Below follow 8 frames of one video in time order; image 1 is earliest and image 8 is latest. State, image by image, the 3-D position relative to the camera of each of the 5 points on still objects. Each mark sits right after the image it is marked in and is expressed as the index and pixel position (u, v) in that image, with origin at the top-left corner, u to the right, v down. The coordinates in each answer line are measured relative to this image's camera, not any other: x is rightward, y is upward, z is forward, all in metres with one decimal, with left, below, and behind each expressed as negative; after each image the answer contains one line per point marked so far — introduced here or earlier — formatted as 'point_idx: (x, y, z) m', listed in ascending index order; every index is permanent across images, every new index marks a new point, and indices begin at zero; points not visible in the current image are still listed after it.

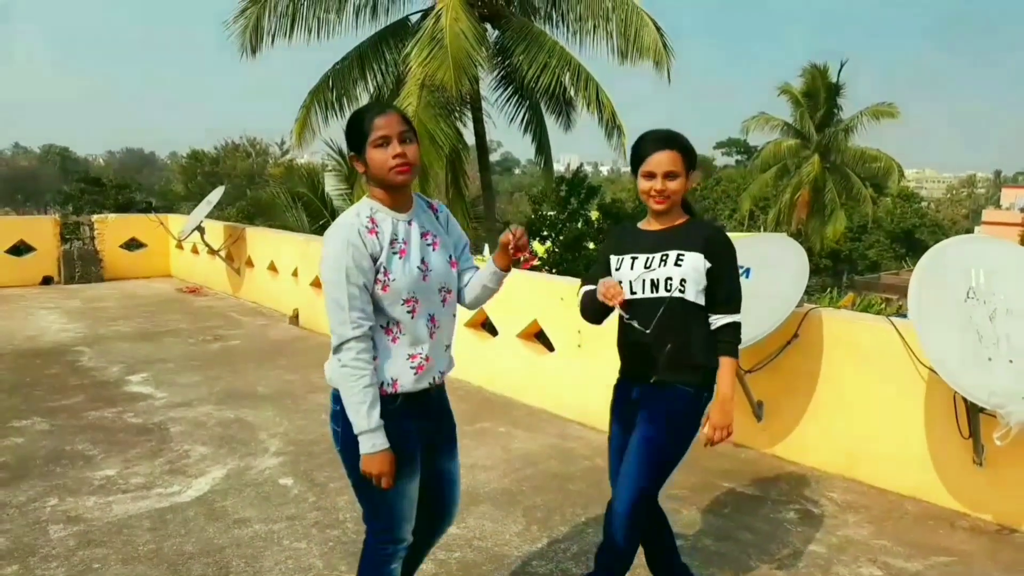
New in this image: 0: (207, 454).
0: (-1.7, -0.9, +4.0) m
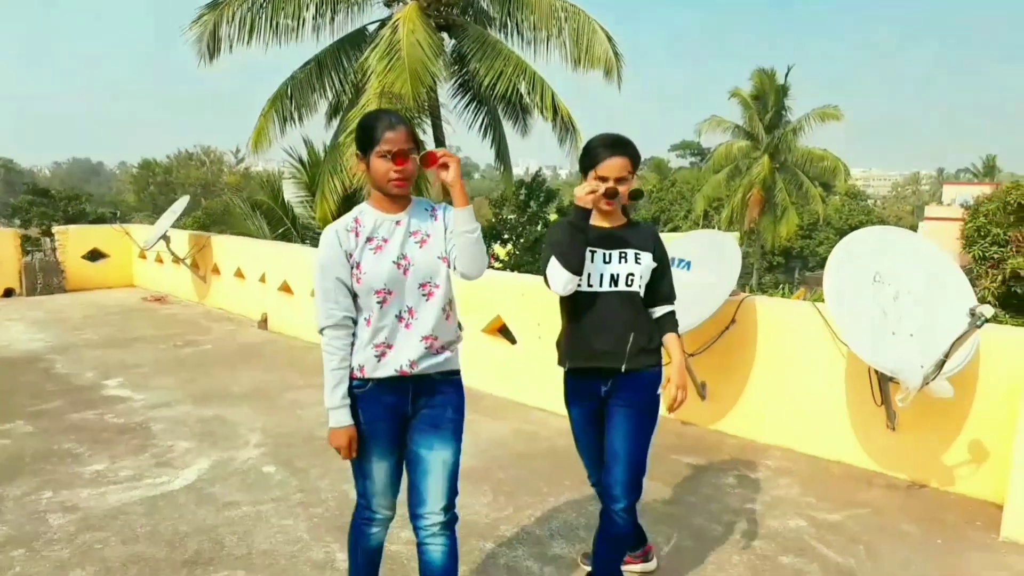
0: (-1.9, -0.9, +4.3) m
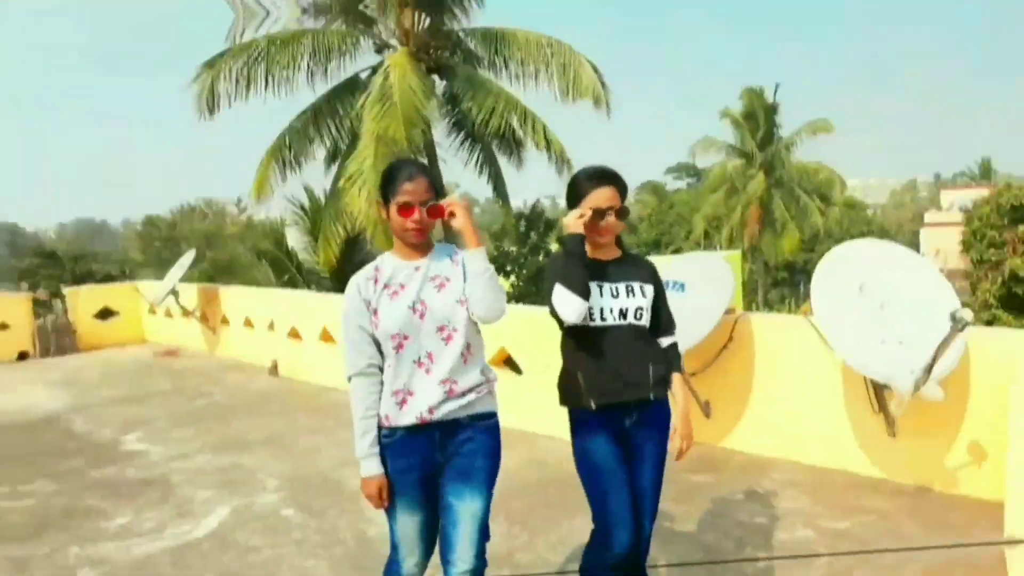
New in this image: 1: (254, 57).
0: (-1.8, -1.3, +4.4) m
1: (-3.4, +3.1, +9.6) m
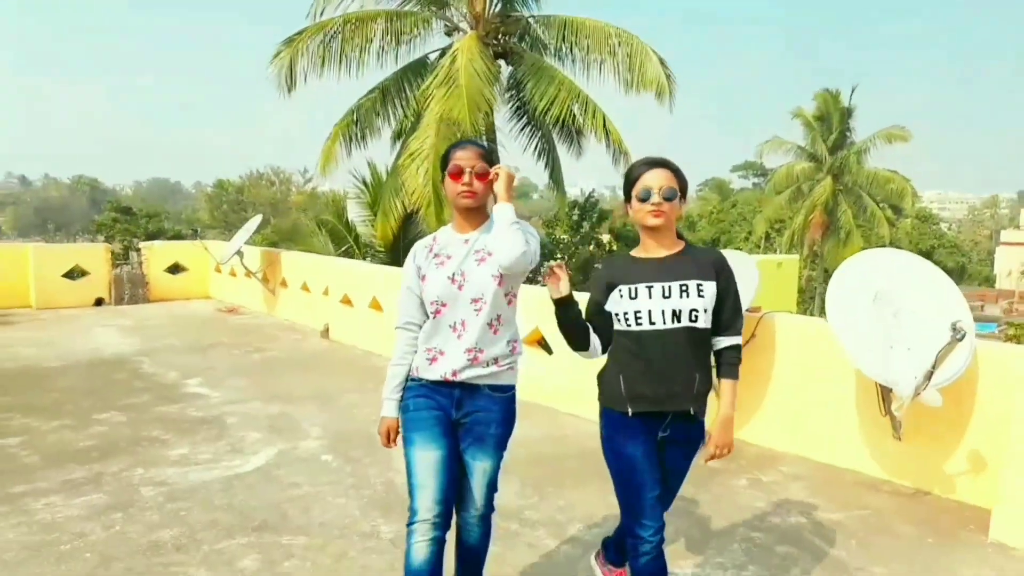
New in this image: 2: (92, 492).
0: (-1.7, -1.0, +4.8) m
1: (-2.5, +3.6, +10.0) m
2: (-2.3, -1.1, +4.0) m
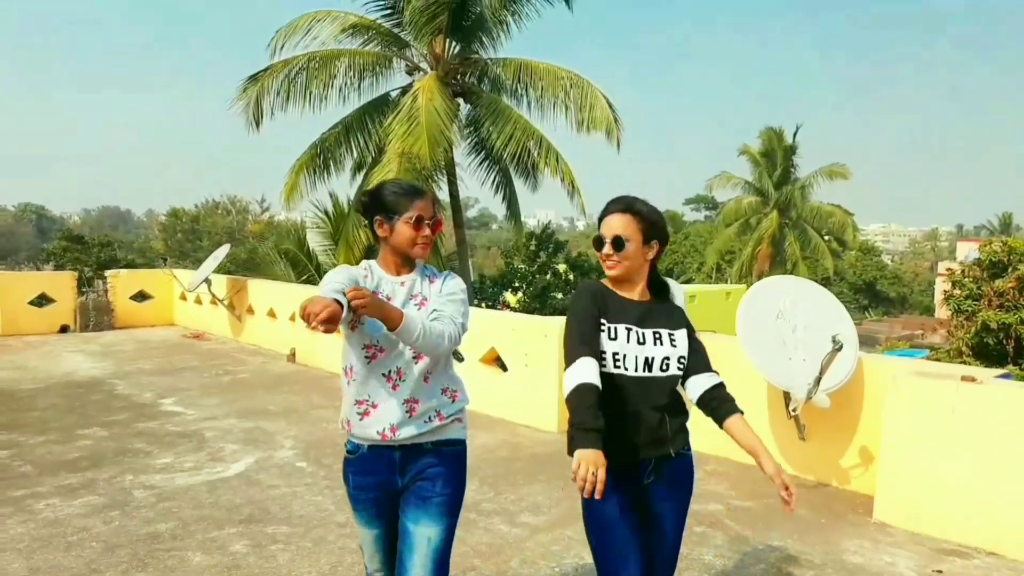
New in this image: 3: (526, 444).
0: (-2.0, -1.2, +5.2) m
1: (-3.2, +3.2, +10.6) m
2: (-2.5, -1.2, +4.4) m
3: (+0.1, -1.2, +5.4) m
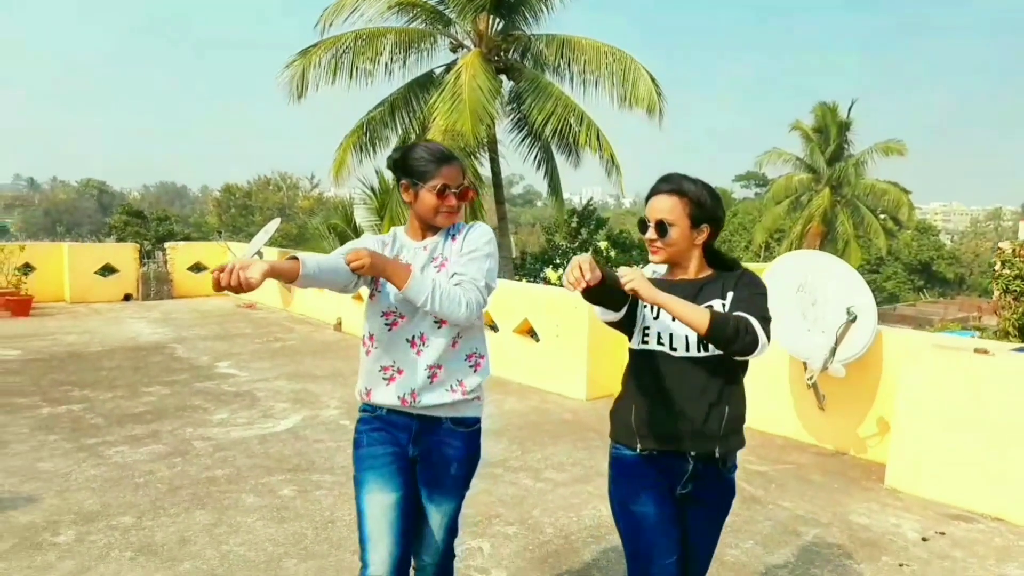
0: (-1.7, -0.9, +5.6) m
1: (-2.6, +3.6, +10.9) m
2: (-2.4, -1.0, +4.8) m
3: (+0.3, -1.0, +5.7) m
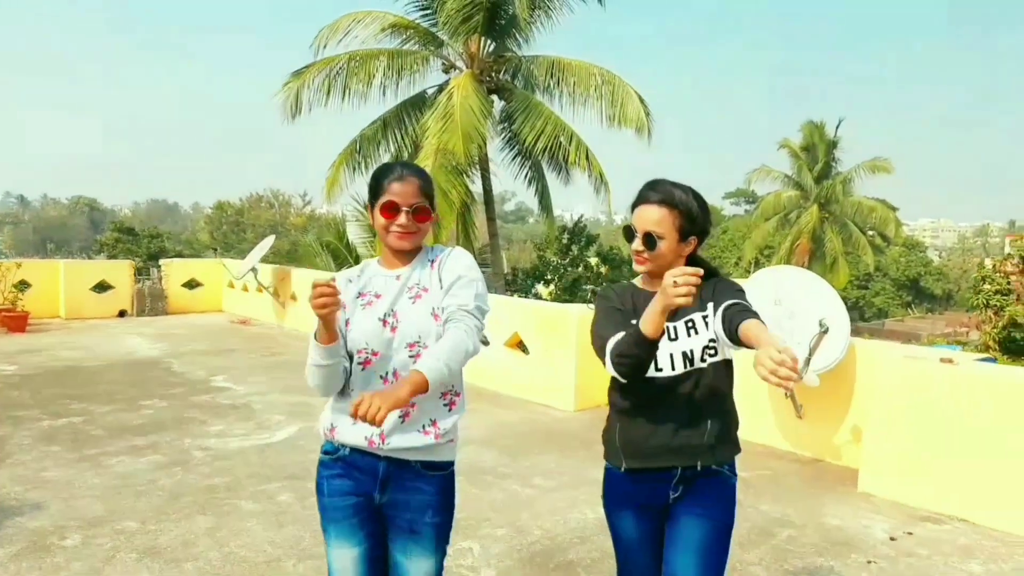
0: (-1.8, -1.0, +5.8) m
1: (-2.7, +3.3, +11.2) m
2: (-2.4, -1.1, +4.9) m
3: (+0.3, -1.1, +5.9) m
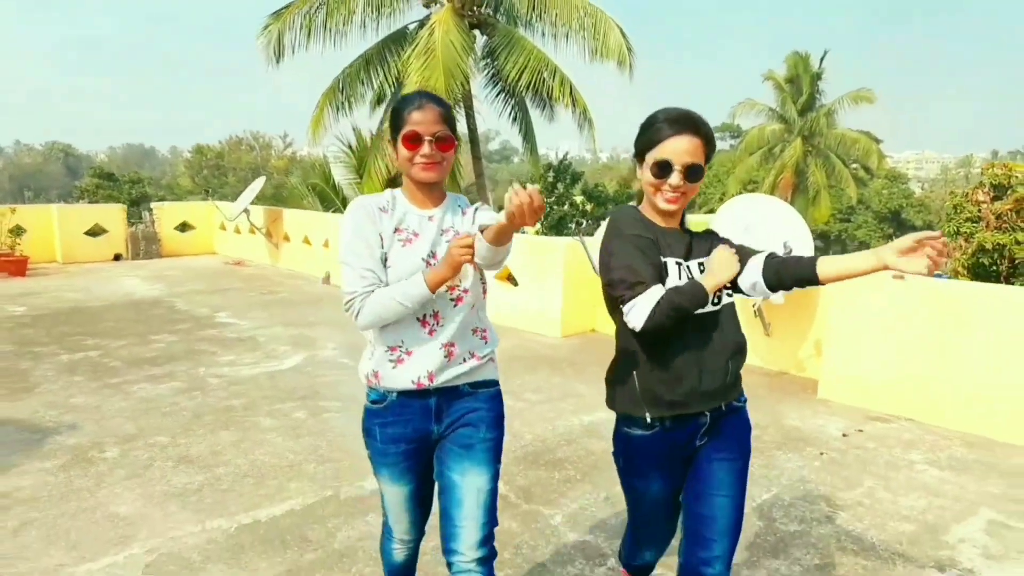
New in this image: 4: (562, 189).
0: (-1.9, -0.5, +6.2) m
1: (-3.0, +4.3, +11.1) m
2: (-2.5, -0.7, +5.3) m
3: (+0.2, -0.5, +6.3) m
4: (+0.9, +1.9, +13.9) m
